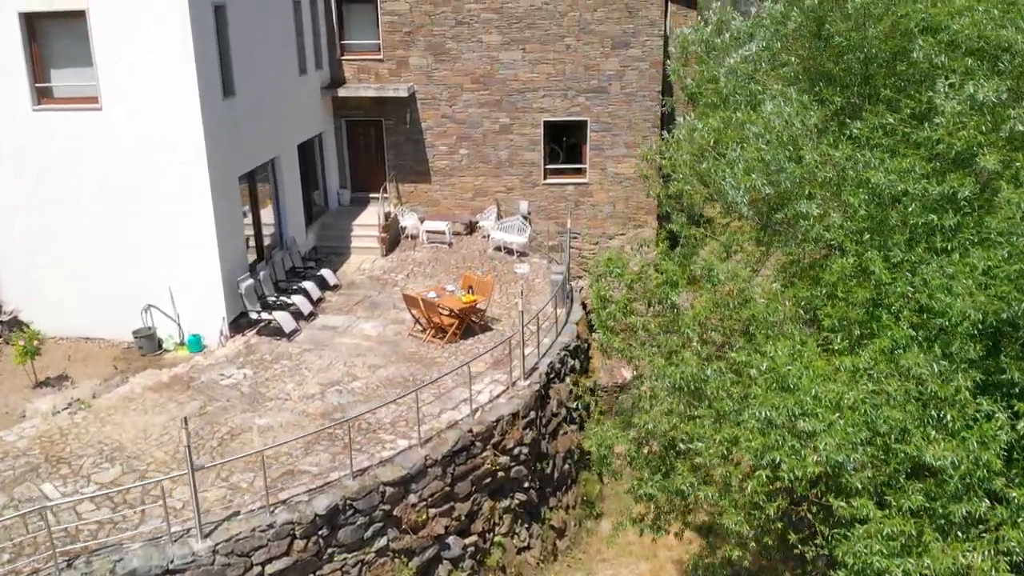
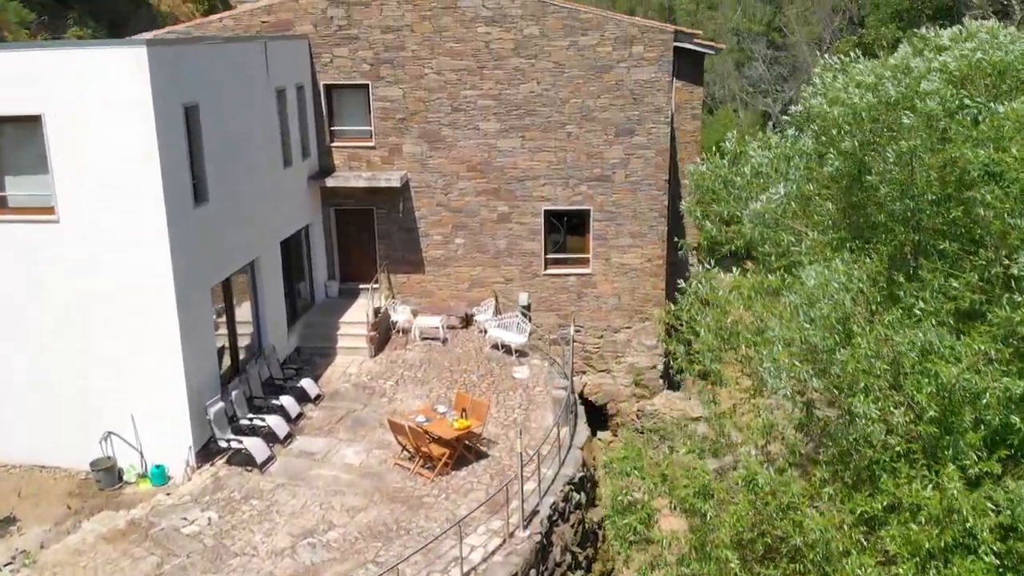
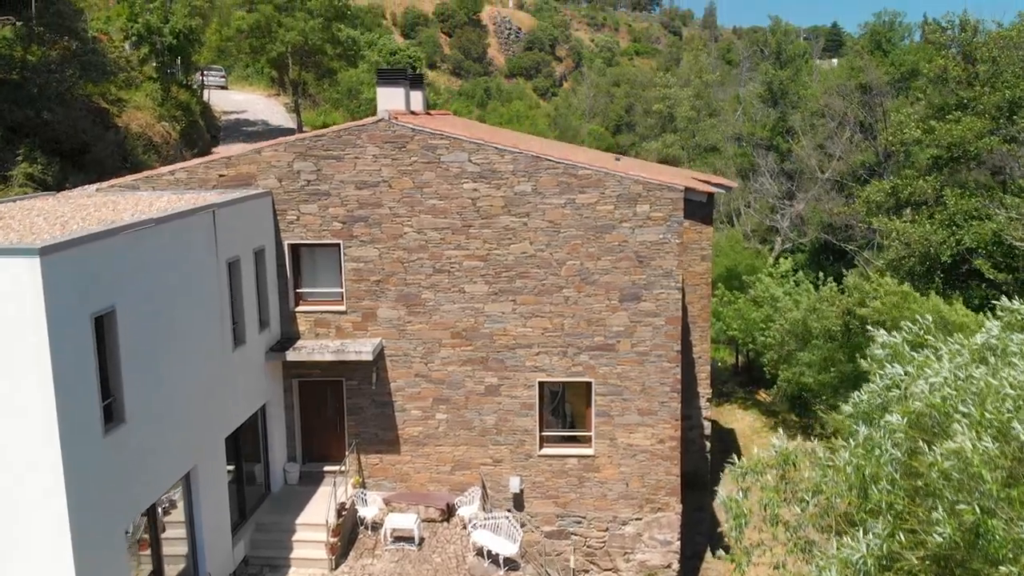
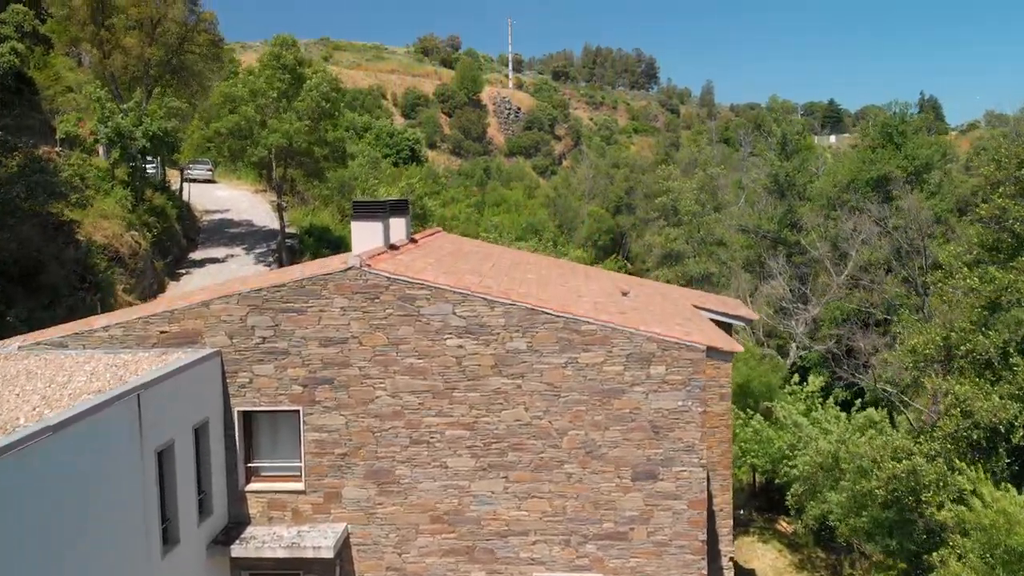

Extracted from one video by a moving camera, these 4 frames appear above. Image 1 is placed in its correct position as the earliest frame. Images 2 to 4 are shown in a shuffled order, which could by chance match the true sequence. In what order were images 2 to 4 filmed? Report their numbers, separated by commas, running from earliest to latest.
2, 3, 4
